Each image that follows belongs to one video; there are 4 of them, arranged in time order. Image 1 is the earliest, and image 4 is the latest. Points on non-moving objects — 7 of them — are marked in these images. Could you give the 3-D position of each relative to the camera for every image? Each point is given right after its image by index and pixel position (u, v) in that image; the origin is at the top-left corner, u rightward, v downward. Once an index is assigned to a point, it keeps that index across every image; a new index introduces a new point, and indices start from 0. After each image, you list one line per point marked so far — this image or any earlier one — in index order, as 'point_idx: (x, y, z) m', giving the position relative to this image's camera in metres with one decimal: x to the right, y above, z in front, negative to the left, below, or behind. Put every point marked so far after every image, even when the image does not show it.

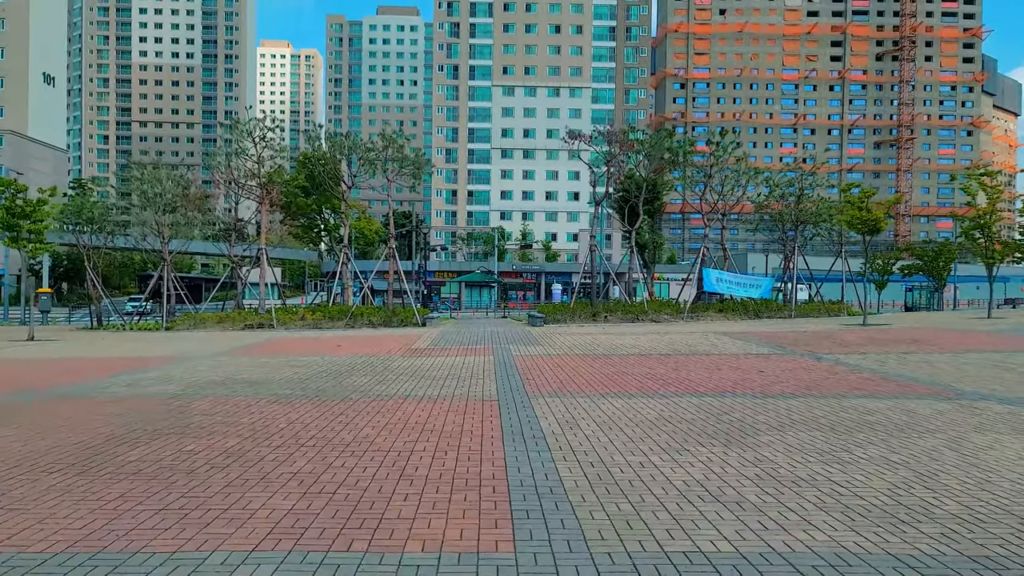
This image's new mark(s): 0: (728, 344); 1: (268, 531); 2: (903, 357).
0: (+4.9, -1.3, +15.6) m
1: (-1.3, -1.3, +3.8) m
2: (+7.5, -1.3, +13.4) m
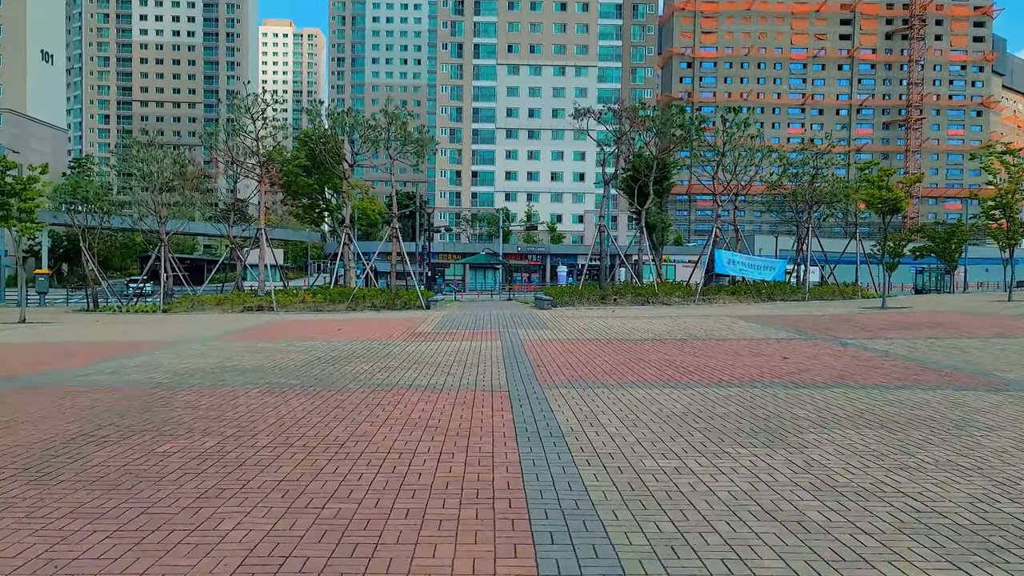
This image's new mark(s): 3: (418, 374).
0: (+5.0, -0.9, +14.9) m
1: (-1.2, -1.2, +3.1) m
2: (+7.7, -1.0, +12.7) m
3: (-1.2, -1.1, +8.9) m
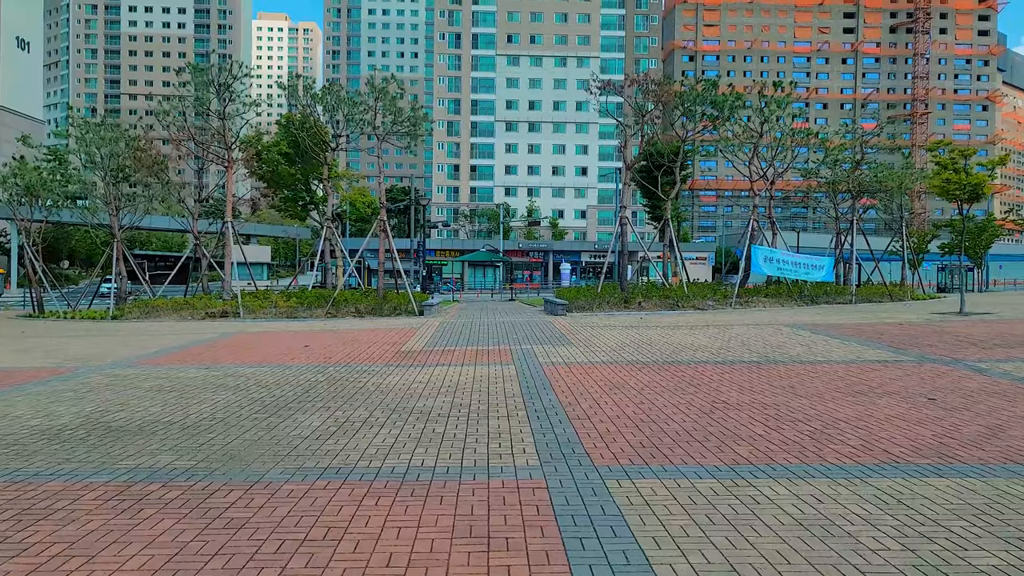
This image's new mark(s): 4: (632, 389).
0: (+5.3, -1.0, +11.7) m
1: (-1.0, -1.4, -0.2) m
2: (+7.9, -1.1, +9.5) m
3: (-0.9, -1.2, +5.6) m
4: (+1.4, -1.2, +8.4) m
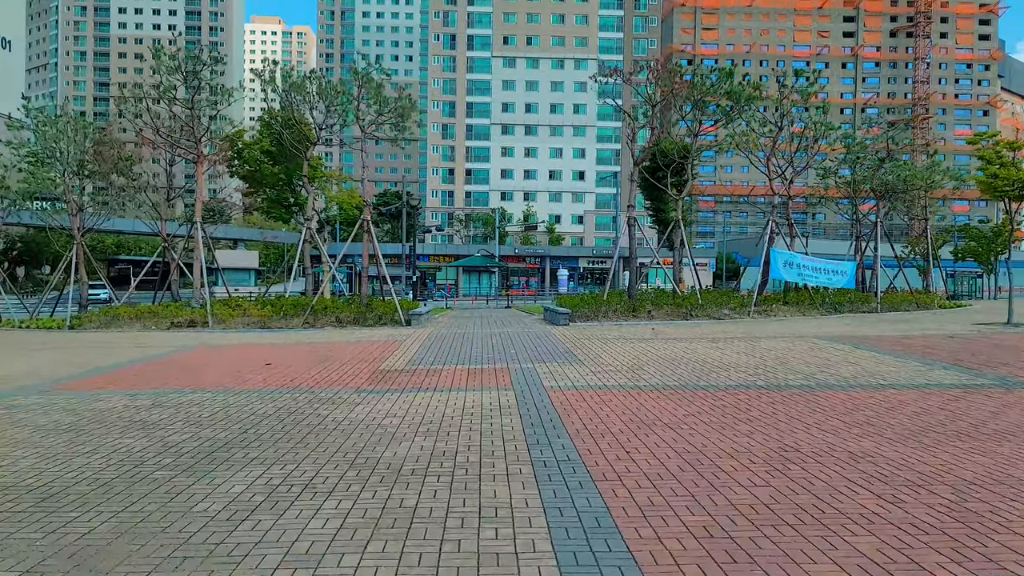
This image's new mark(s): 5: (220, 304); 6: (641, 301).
0: (+5.2, -1.1, +9.9) m
1: (-0.9, -1.4, -2.0) m
2: (+7.9, -1.2, +7.7) m
3: (-0.9, -1.3, +3.8) m
4: (+1.4, -1.2, +6.6) m
5: (-8.0, -0.4, +19.2) m
6: (+3.5, -0.3, +18.7) m
